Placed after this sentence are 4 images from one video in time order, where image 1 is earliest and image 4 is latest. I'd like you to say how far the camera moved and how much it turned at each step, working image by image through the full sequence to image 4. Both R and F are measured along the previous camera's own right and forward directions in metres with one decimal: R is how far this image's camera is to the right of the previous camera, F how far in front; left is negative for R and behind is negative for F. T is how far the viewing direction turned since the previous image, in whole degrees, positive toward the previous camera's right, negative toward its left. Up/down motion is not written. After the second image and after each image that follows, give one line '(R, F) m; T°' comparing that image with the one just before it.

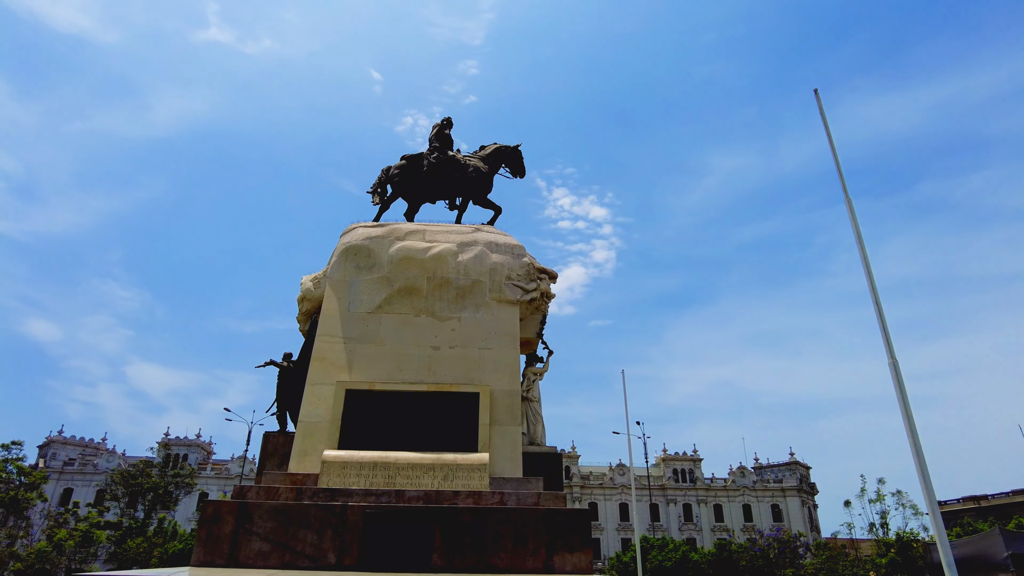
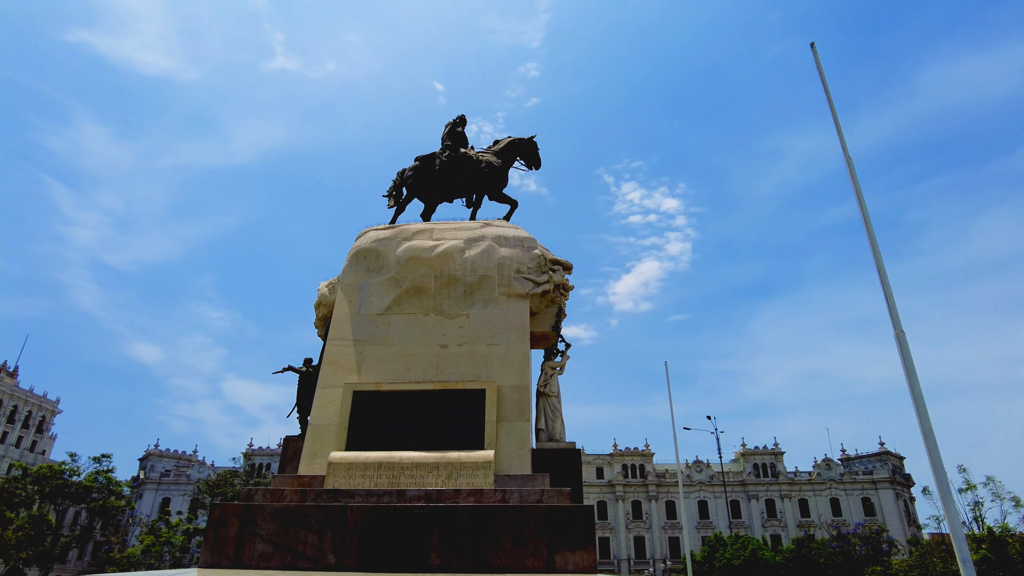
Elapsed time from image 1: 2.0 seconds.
(+1.0, +0.3) m; -6°
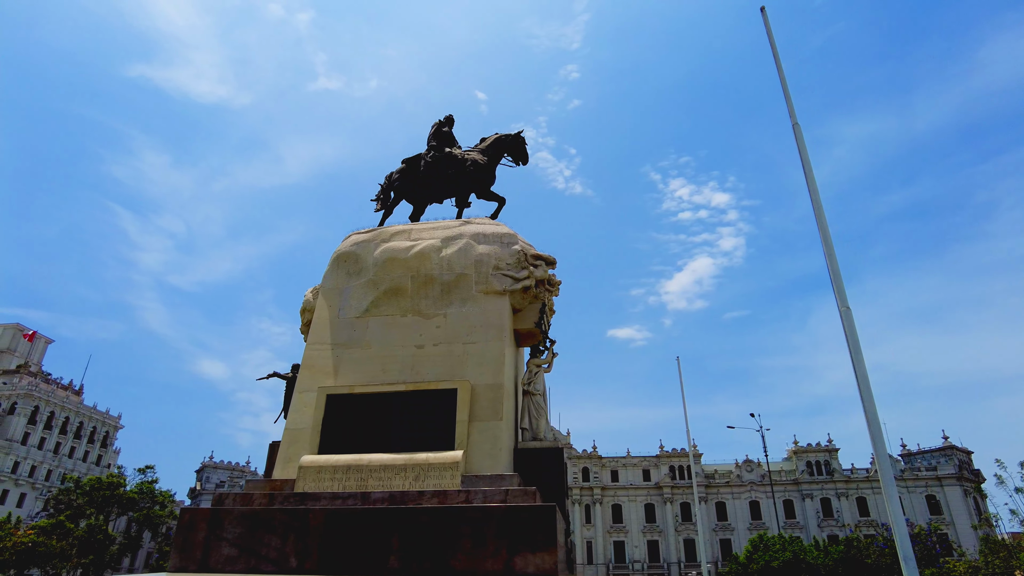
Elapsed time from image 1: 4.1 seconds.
(+1.1, +0.2) m; -4°
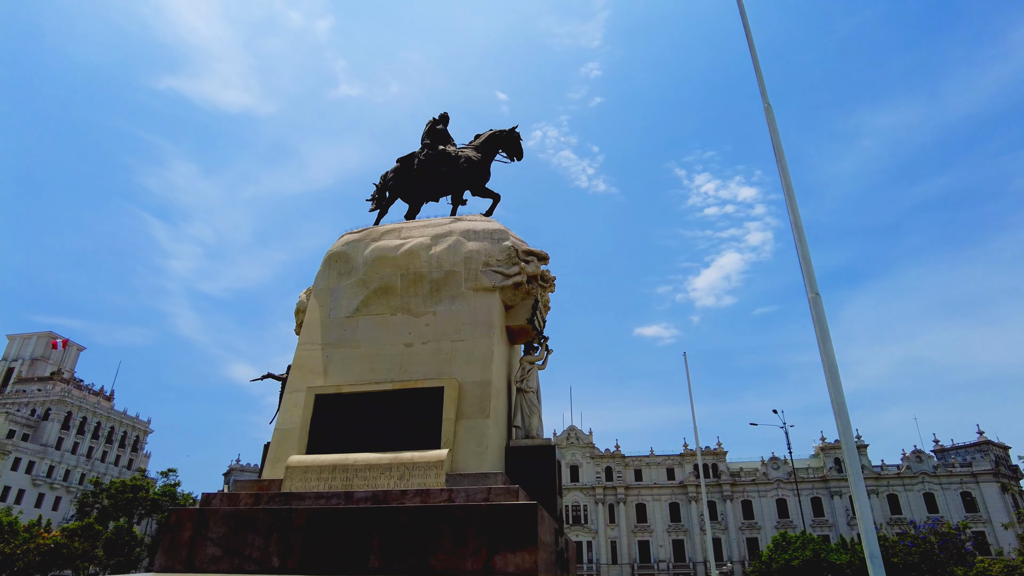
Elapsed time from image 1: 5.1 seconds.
(+0.5, +0.1) m; -2°
